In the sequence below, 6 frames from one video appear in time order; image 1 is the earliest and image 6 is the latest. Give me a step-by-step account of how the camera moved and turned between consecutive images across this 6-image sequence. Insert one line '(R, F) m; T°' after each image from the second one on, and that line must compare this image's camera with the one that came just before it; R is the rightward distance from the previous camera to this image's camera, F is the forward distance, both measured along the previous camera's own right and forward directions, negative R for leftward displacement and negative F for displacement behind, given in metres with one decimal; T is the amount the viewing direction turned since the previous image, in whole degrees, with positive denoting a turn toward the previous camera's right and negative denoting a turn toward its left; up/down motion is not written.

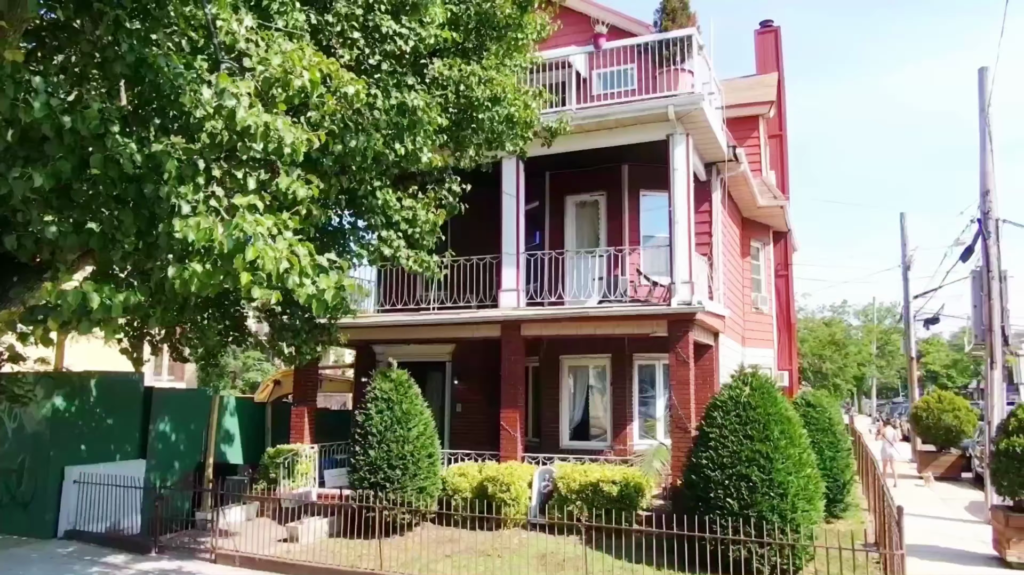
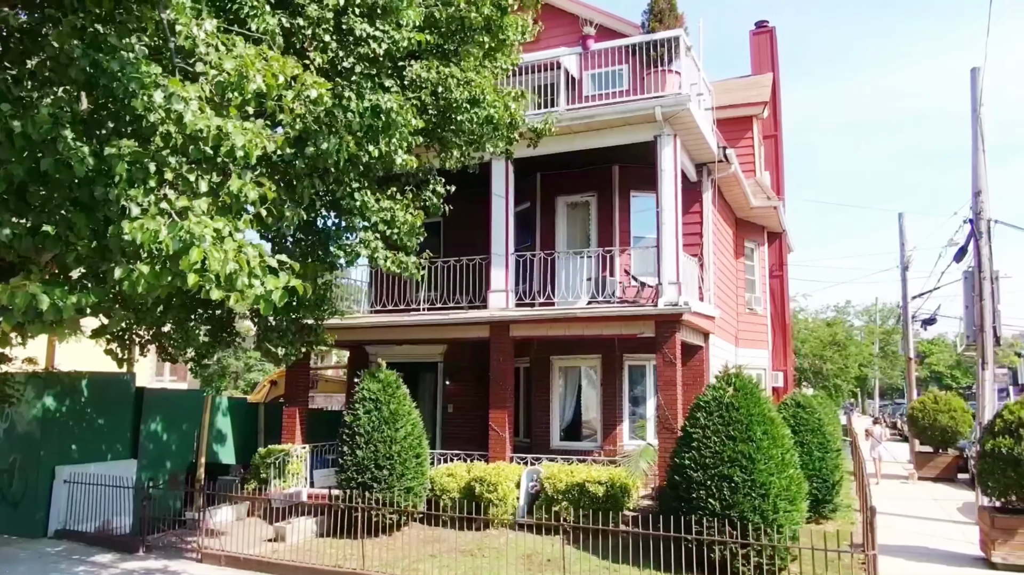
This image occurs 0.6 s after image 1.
(+0.3, 0.0) m; 0°
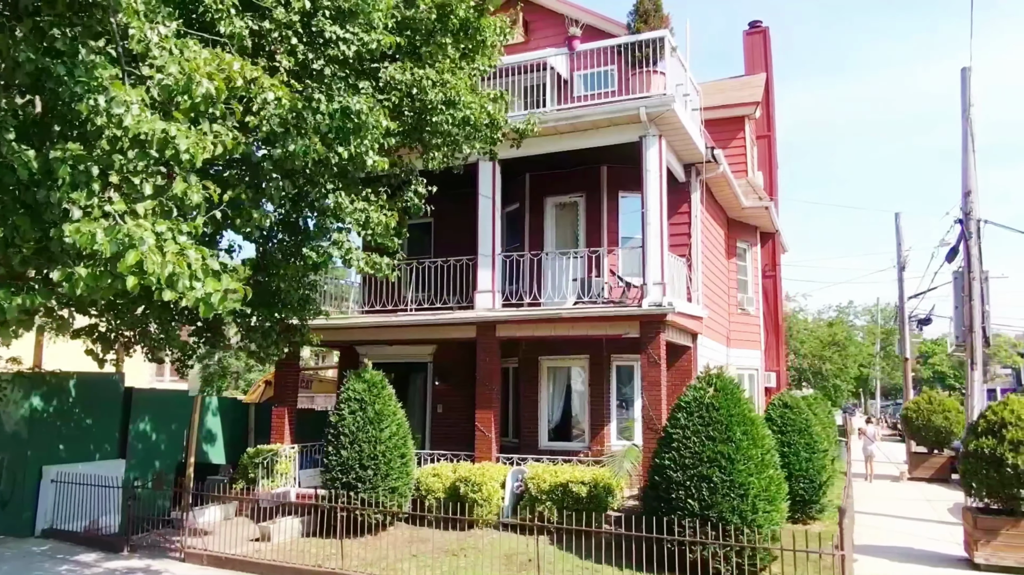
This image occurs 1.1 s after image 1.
(+0.3, 0.0) m; 0°
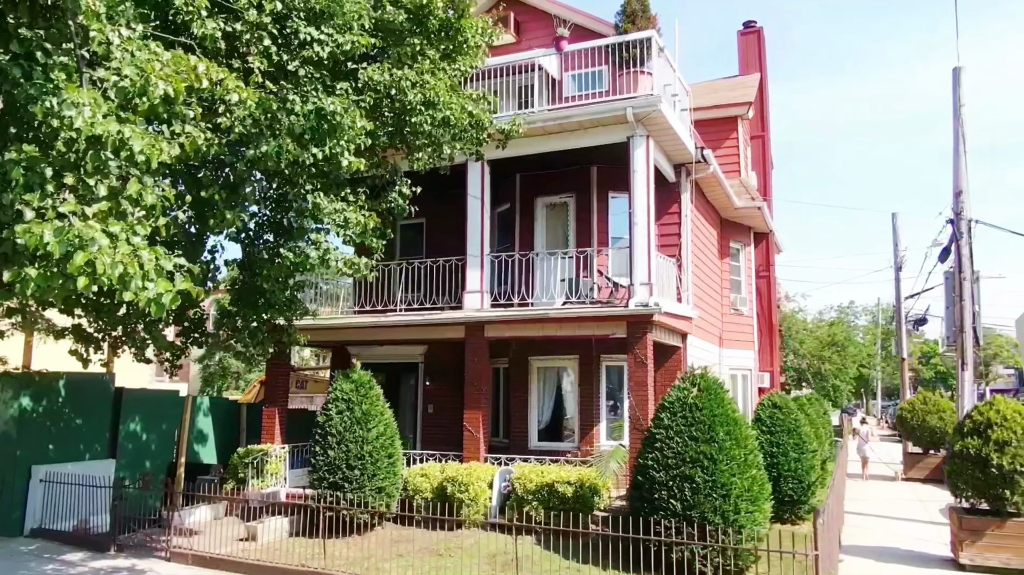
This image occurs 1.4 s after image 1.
(+0.2, 0.0) m; 0°
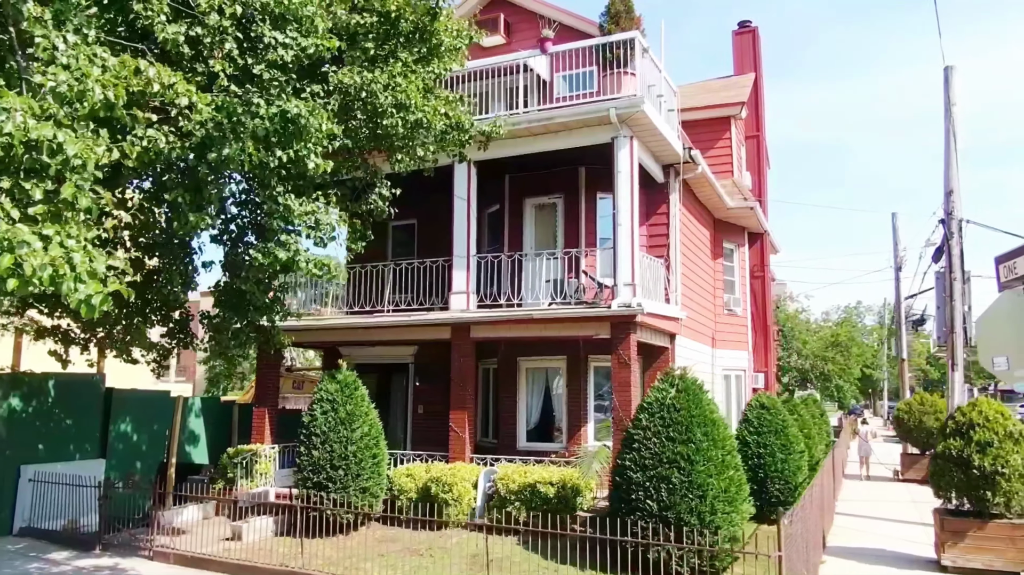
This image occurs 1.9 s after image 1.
(+0.4, 0.0) m; -1°
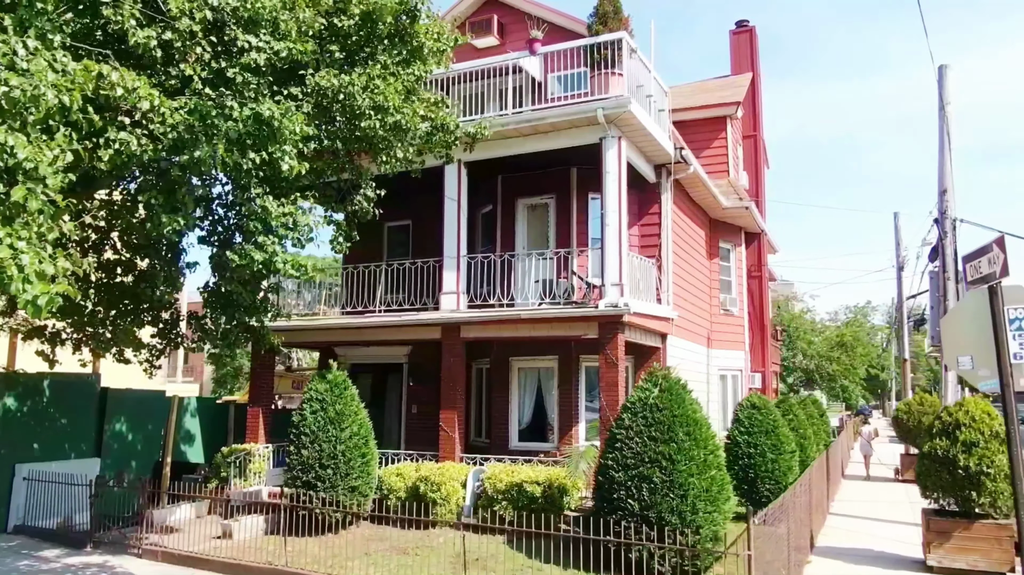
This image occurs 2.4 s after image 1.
(+0.3, 0.0) m; -1°
